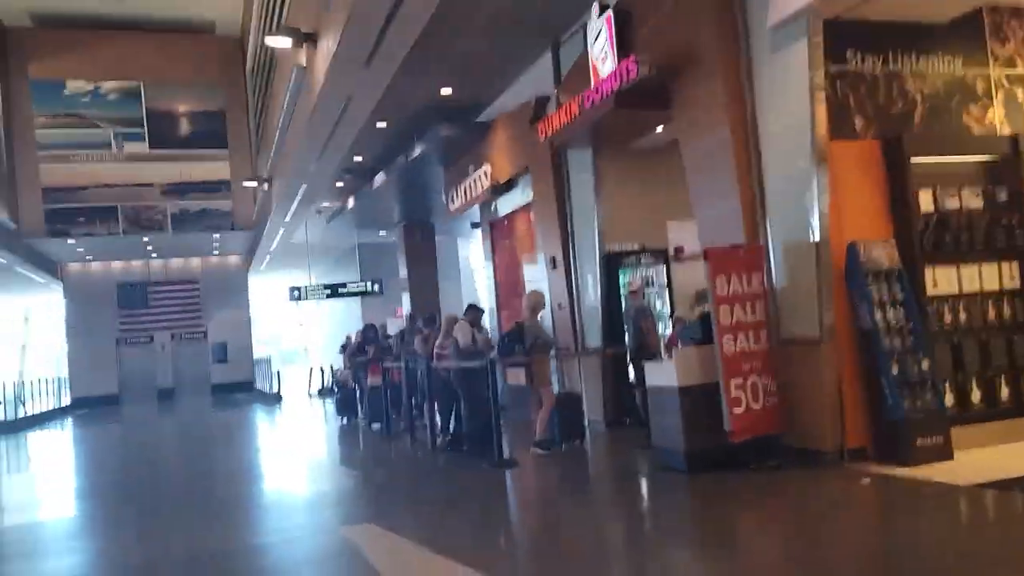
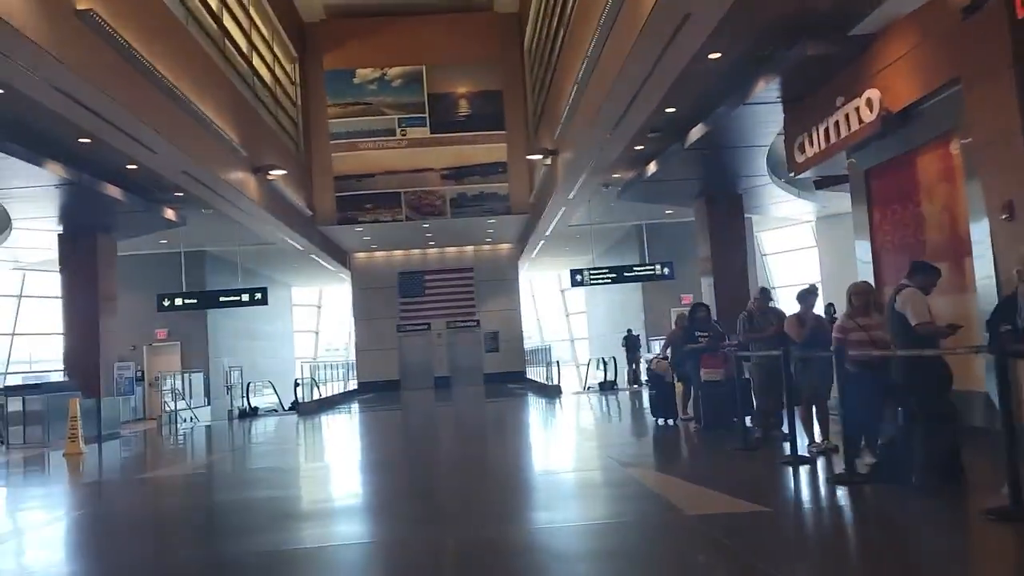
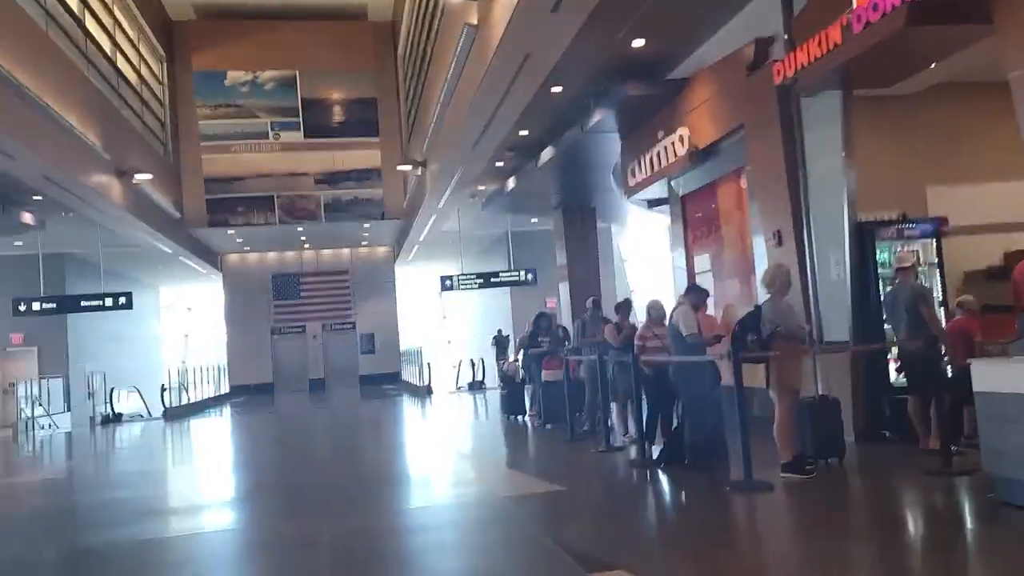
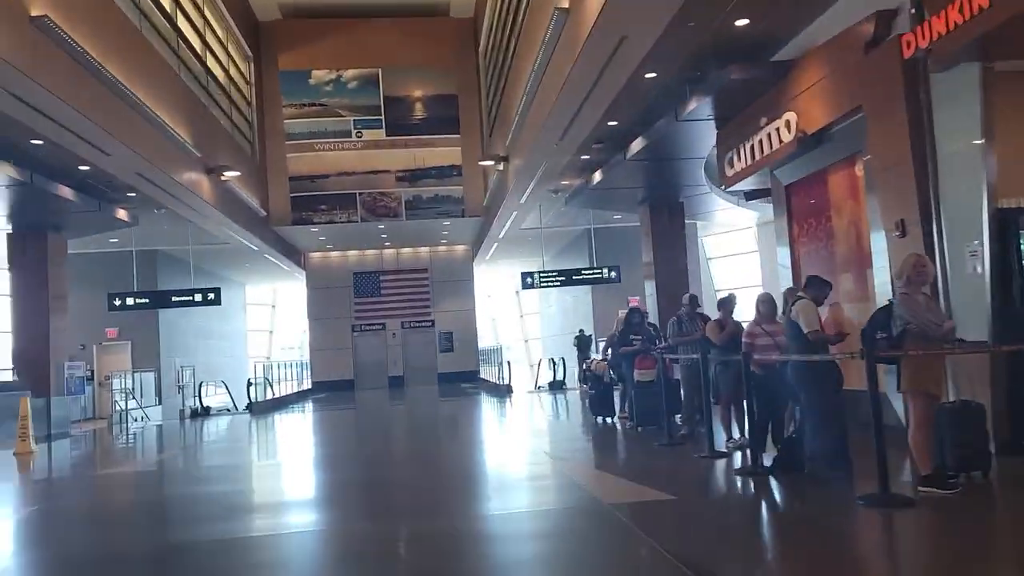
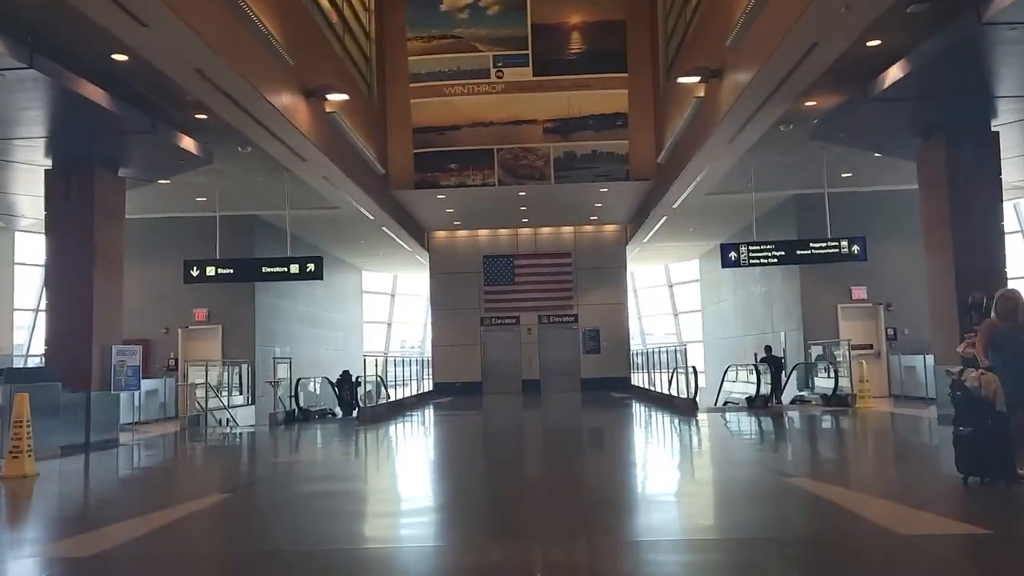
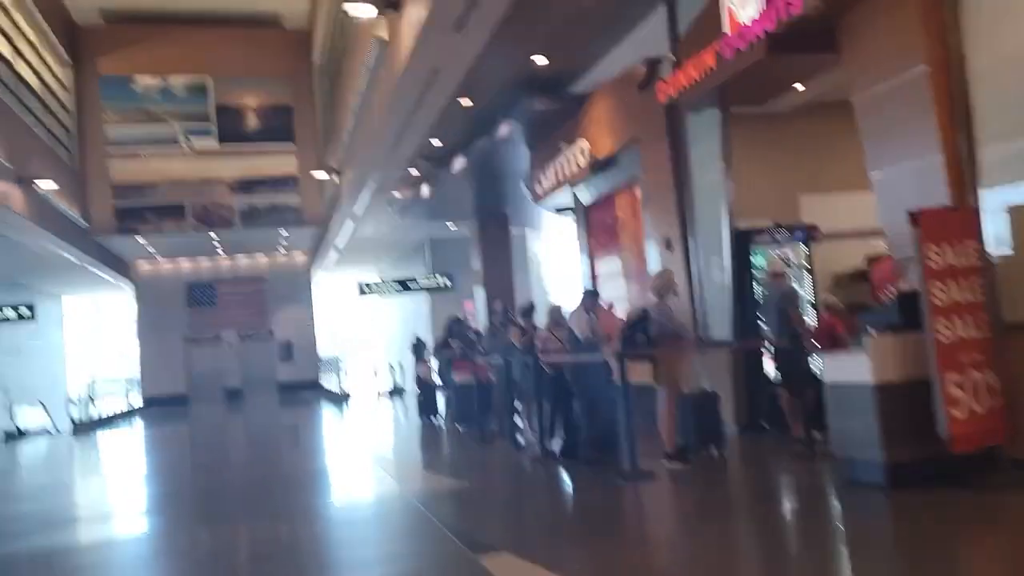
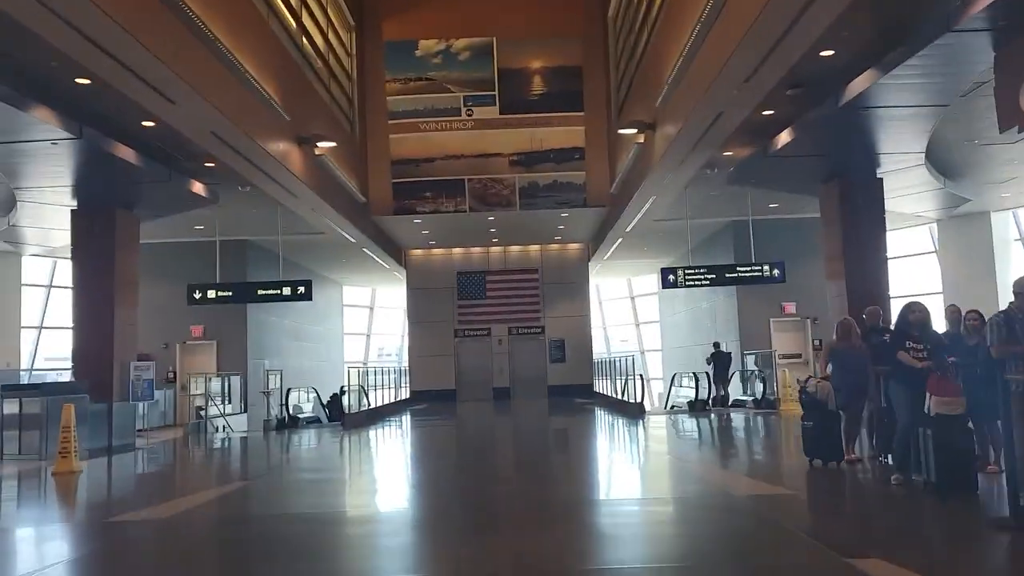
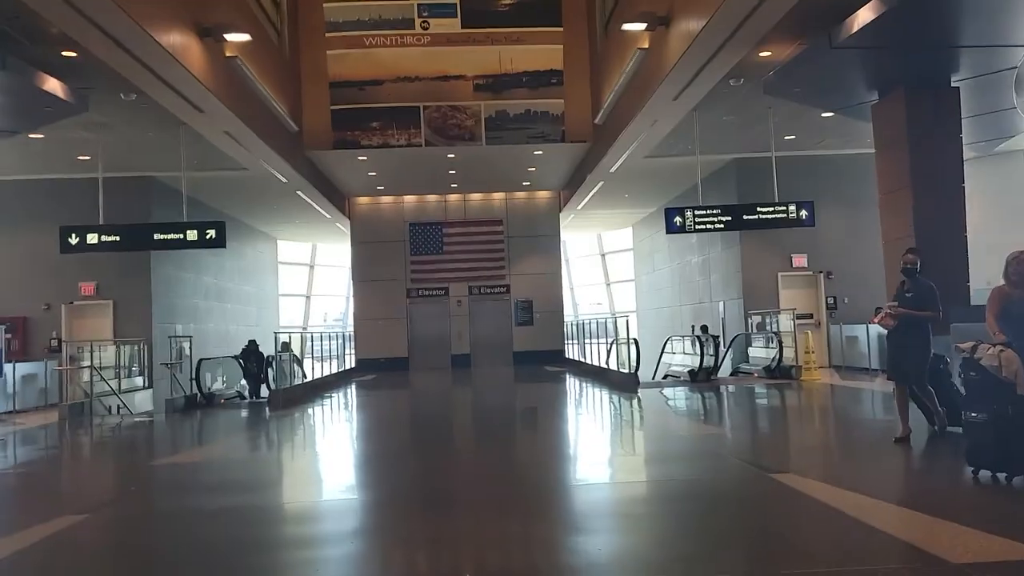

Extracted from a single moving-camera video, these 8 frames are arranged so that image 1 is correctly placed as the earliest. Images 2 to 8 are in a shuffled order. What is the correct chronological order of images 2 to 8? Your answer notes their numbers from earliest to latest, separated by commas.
6, 3, 4, 2, 7, 5, 8
